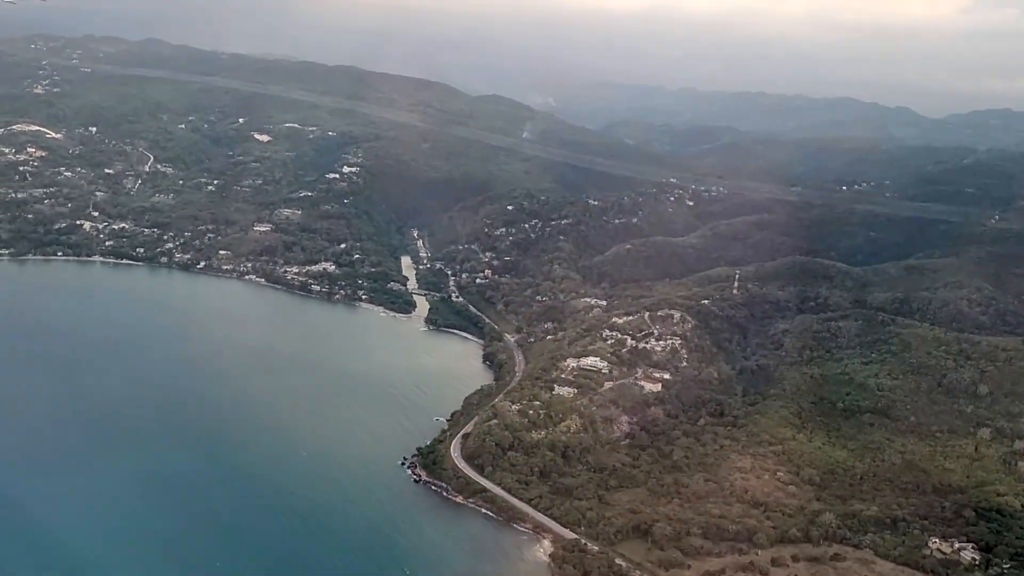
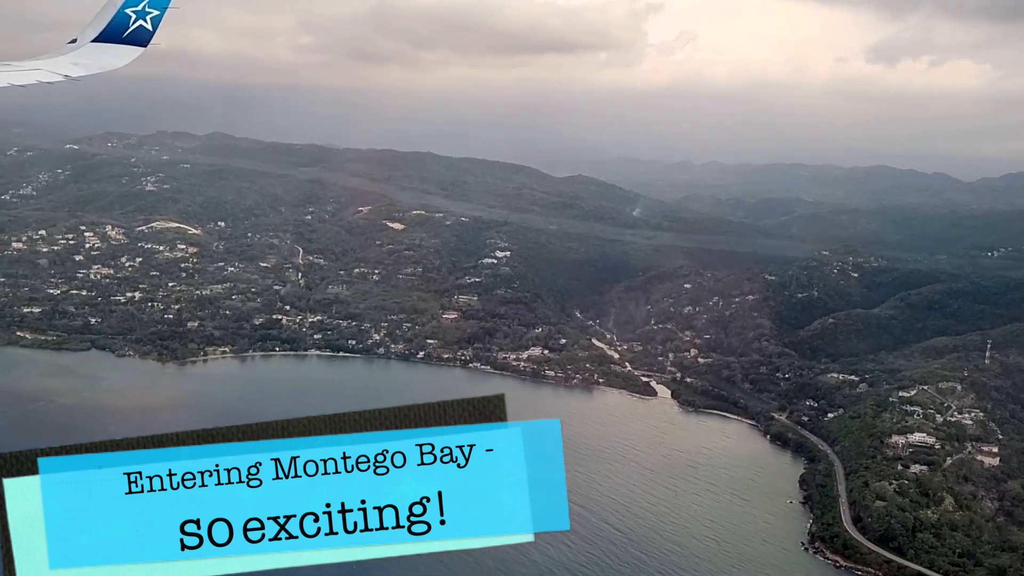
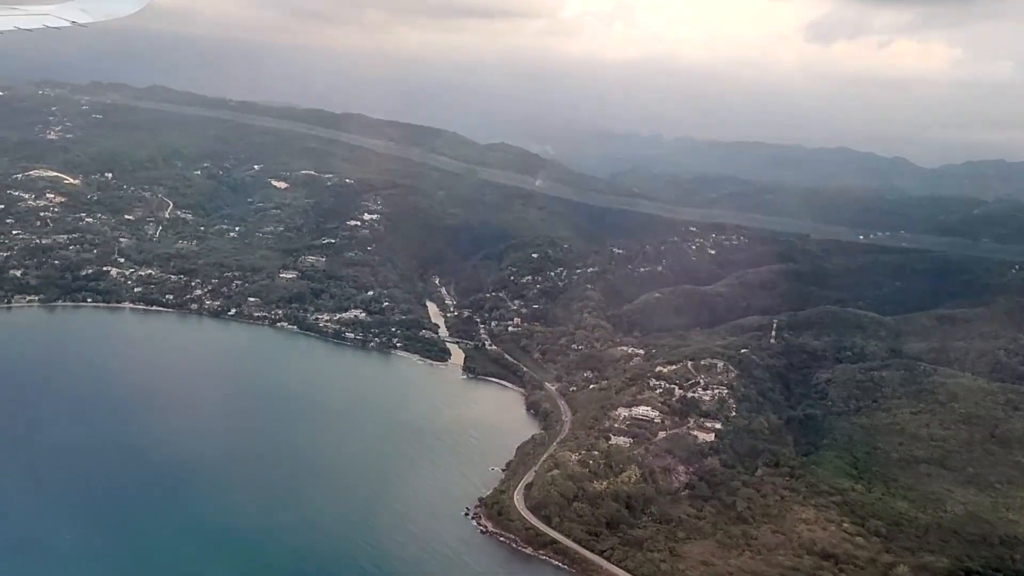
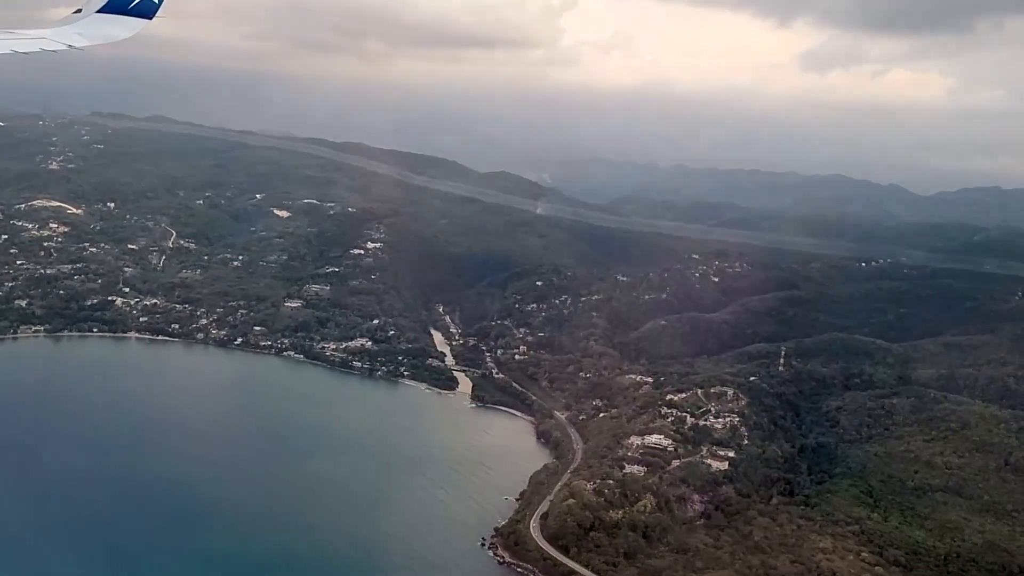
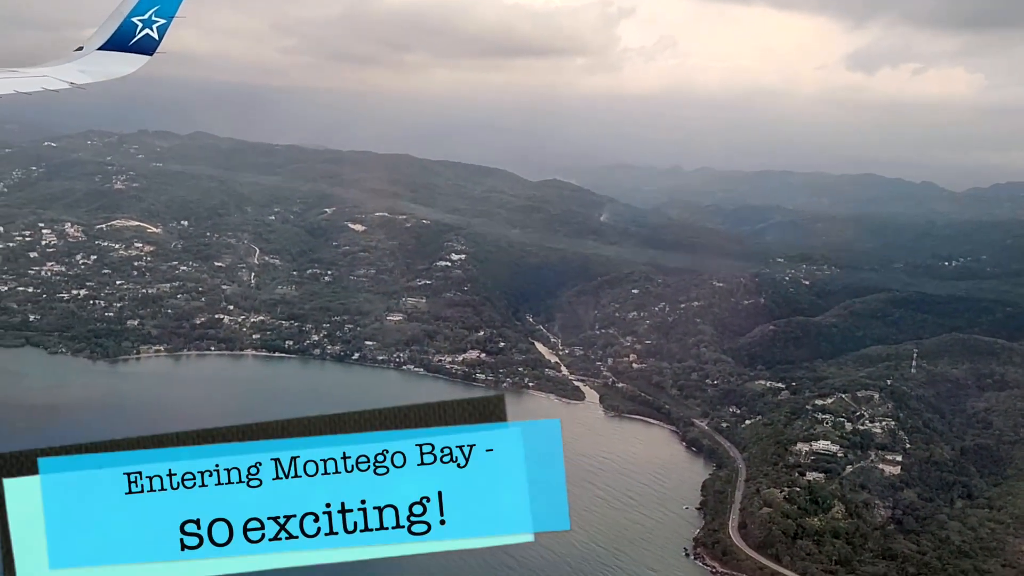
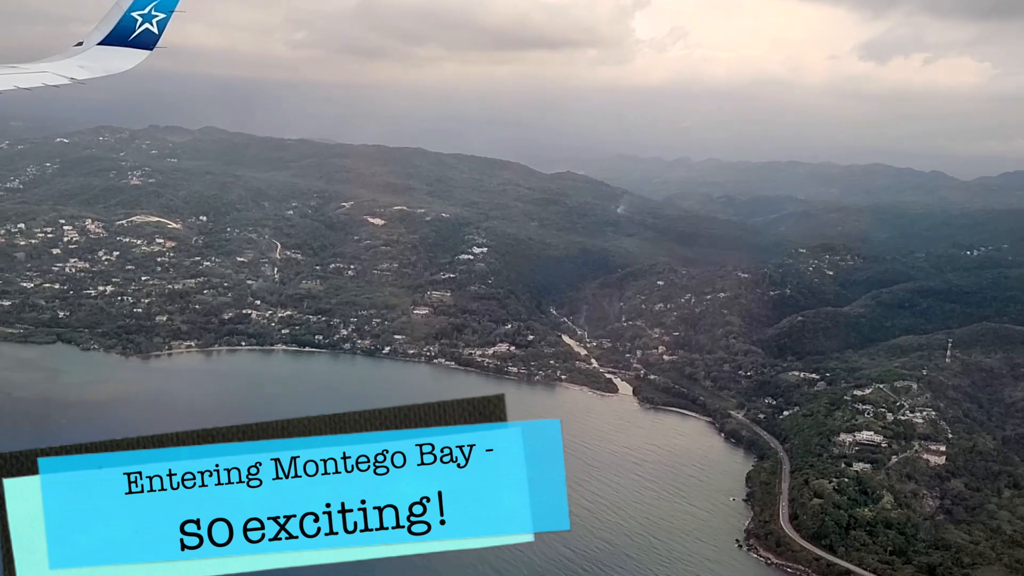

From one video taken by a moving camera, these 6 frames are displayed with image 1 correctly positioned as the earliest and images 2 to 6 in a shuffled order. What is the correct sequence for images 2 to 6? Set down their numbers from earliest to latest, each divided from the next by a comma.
3, 4, 5, 6, 2
